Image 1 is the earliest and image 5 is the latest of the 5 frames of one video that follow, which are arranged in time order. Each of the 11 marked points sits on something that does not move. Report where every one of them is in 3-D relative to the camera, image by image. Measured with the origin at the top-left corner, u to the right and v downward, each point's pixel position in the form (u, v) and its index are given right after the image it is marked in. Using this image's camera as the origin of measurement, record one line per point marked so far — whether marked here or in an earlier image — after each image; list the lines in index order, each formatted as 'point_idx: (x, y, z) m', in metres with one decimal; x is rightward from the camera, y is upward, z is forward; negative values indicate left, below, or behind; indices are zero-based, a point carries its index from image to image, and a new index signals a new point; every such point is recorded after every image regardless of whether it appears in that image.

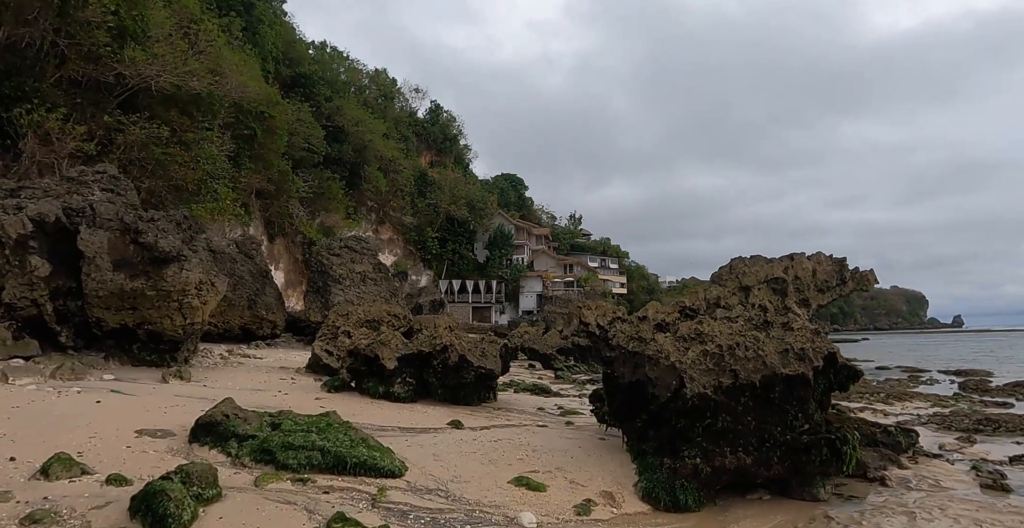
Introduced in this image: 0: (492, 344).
0: (-0.4, -1.7, +12.7) m
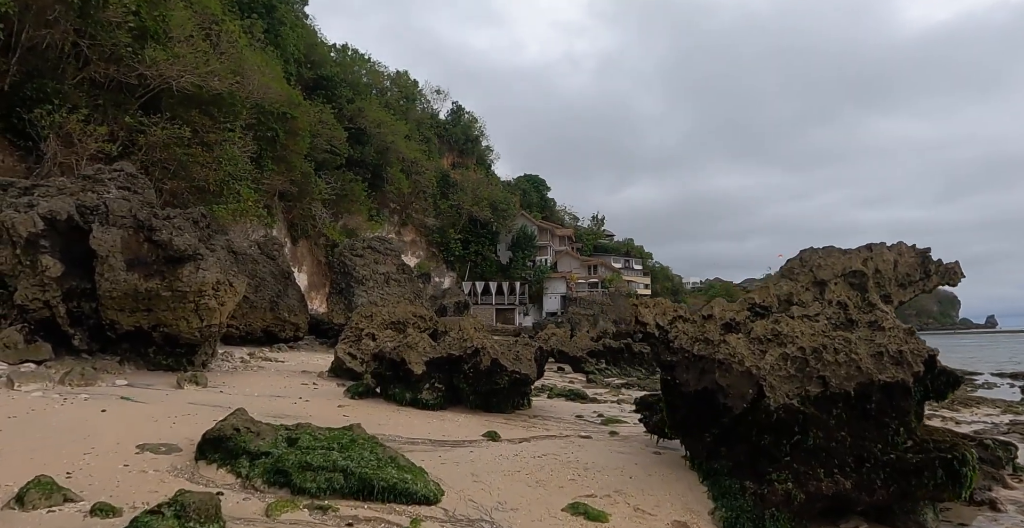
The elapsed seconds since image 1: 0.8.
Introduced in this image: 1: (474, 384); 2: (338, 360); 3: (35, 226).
0: (+0.3, -1.6, +11.8) m
1: (-0.7, -2.1, +10.9) m
2: (-3.9, -2.1, +13.7) m
3: (-8.7, +0.7, +11.2) m
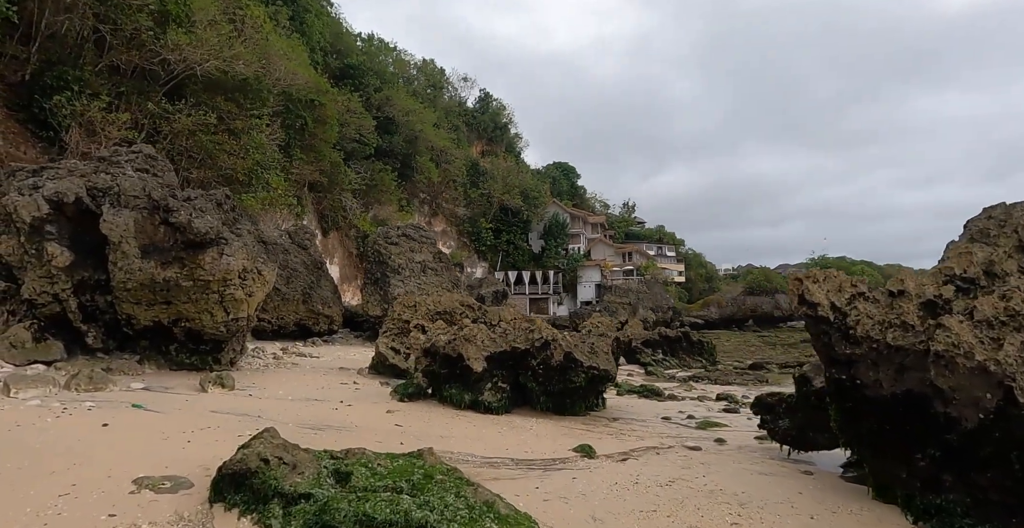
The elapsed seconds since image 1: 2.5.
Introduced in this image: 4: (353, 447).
0: (+1.5, -1.2, +10.1) m
1: (+0.5, -1.8, +9.2) m
2: (-2.6, -1.8, +12.2) m
3: (-7.6, +0.9, +9.8) m
4: (-1.5, -1.8, +5.8) m
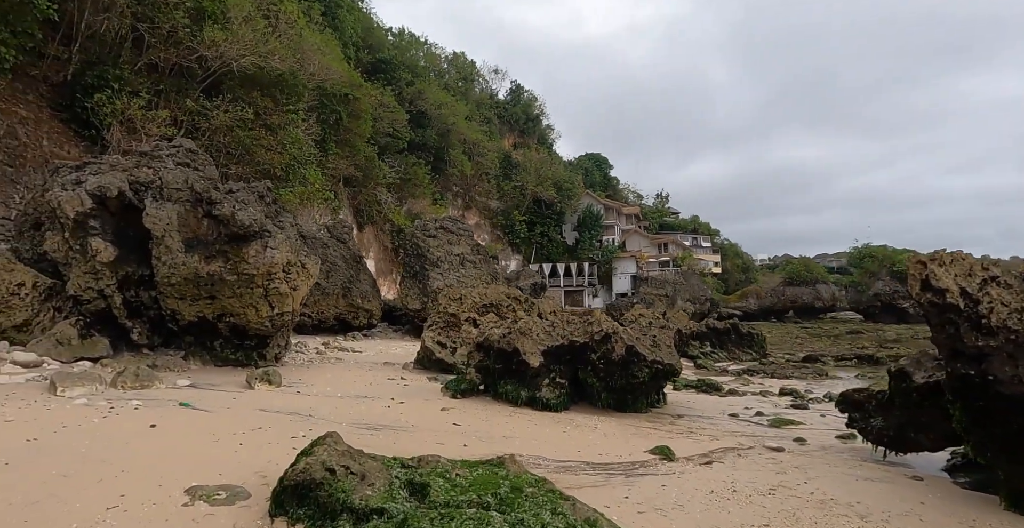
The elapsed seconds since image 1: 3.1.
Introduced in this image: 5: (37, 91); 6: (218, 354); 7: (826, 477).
0: (+2.3, -1.0, +9.4) m
1: (+1.3, -1.6, +8.7) m
2: (-1.6, -1.7, +11.8) m
3: (-6.7, +0.9, +9.6) m
4: (-0.8, -1.6, +5.4) m
5: (-11.3, +4.0, +14.7) m
6: (-5.0, -1.5, +10.5) m
7: (+2.7, -1.9, +5.4) m
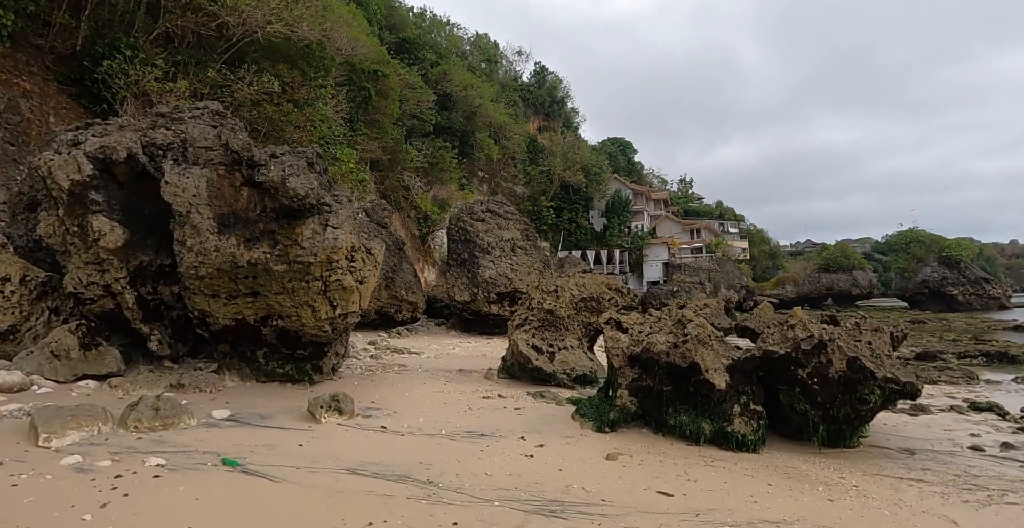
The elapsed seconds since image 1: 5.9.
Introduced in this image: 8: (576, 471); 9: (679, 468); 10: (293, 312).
0: (+4.1, -0.8, +6.8) m
1: (+3.0, -1.4, +6.1) m
2: (+0.1, -1.4, +9.2) m
3: (-5.0, +1.1, +7.2) m
4: (+0.8, -1.5, +2.8) m
5: (-9.5, +4.2, +12.3) m
6: (-3.3, -1.4, +8.0) m
7: (+4.4, -1.7, +2.7) m
8: (+0.5, -1.6, +4.7) m
9: (+1.3, -1.7, +5.0) m
10: (-2.8, -0.6, +7.8) m
